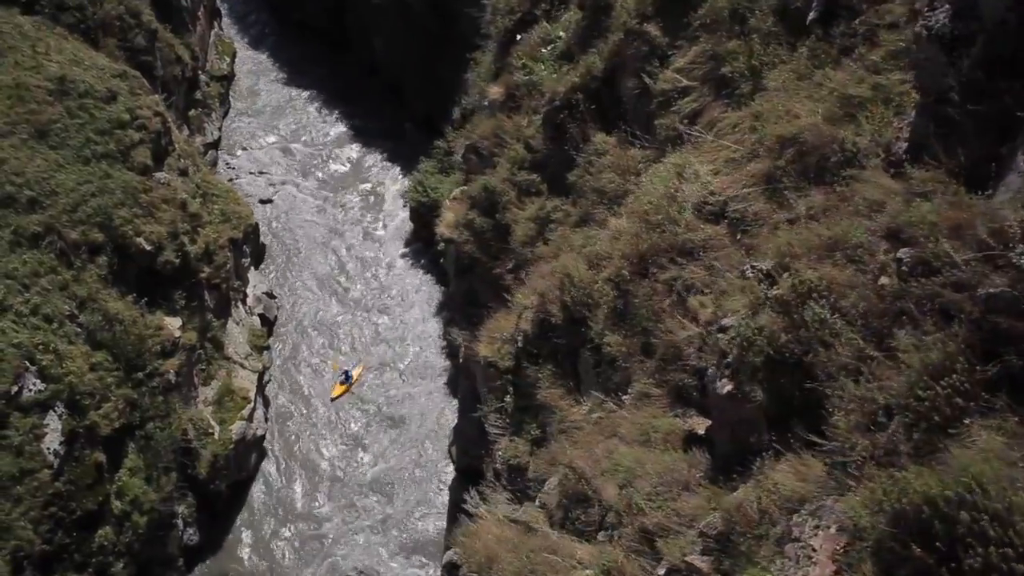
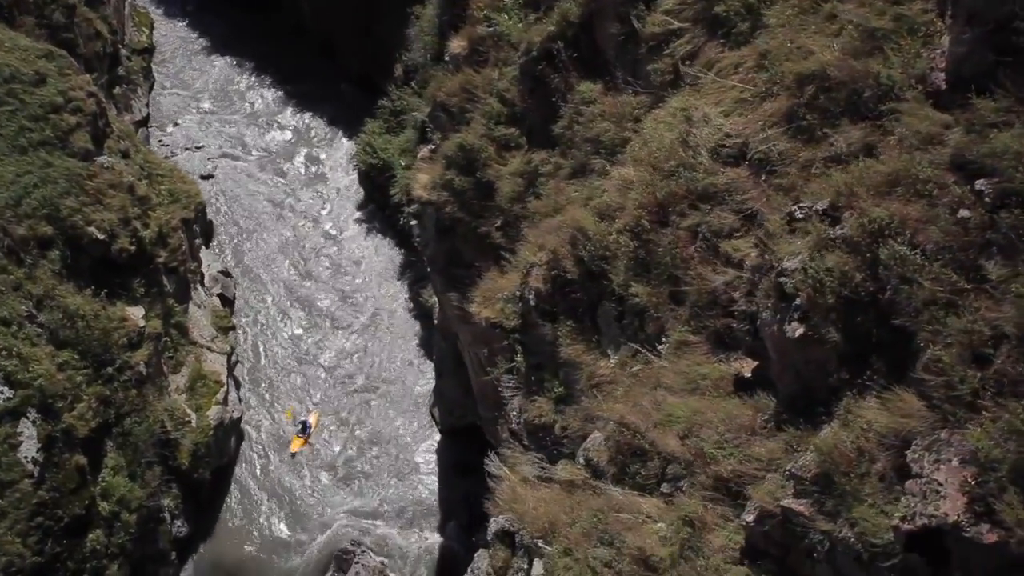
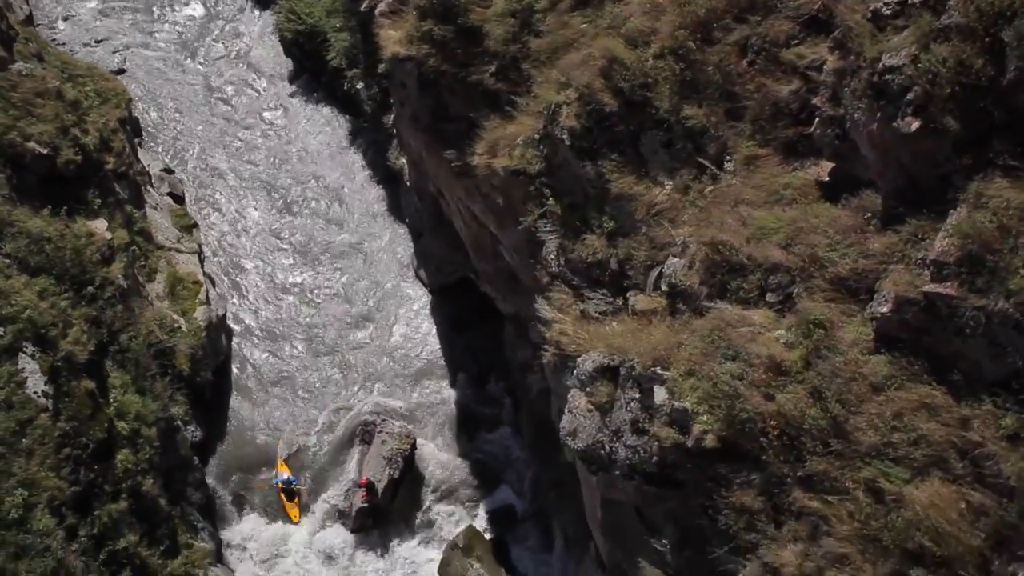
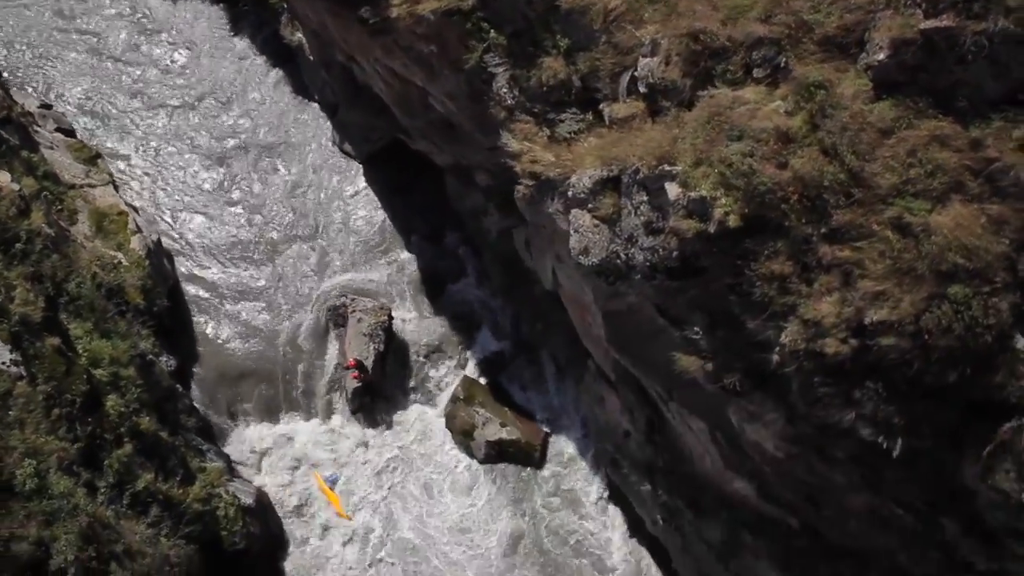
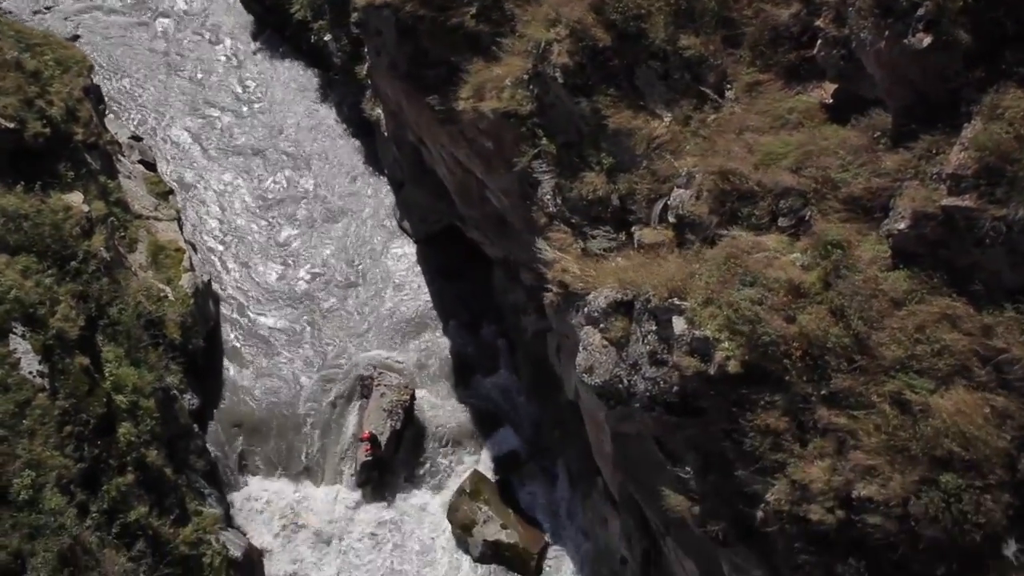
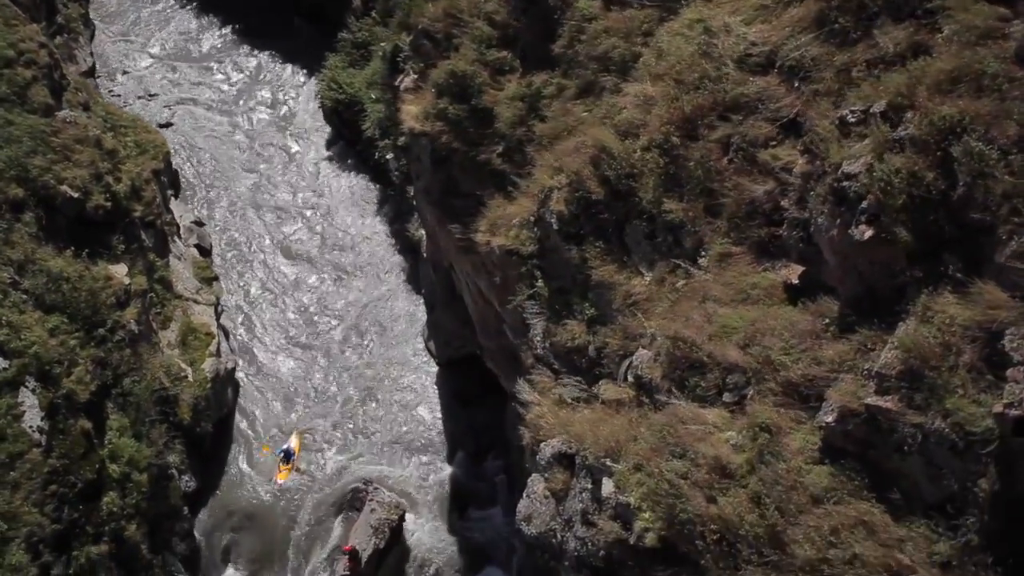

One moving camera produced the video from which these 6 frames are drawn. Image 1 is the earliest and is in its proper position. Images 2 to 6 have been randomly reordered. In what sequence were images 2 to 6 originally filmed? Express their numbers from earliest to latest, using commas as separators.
2, 6, 3, 5, 4
